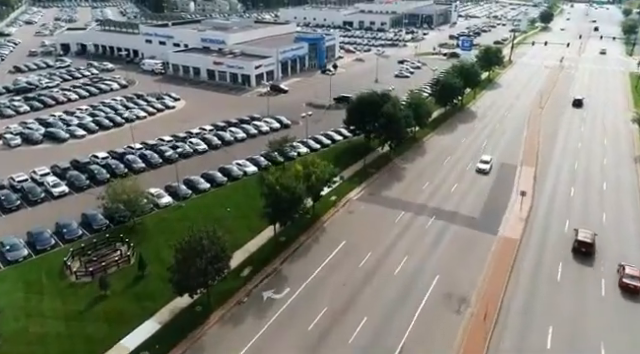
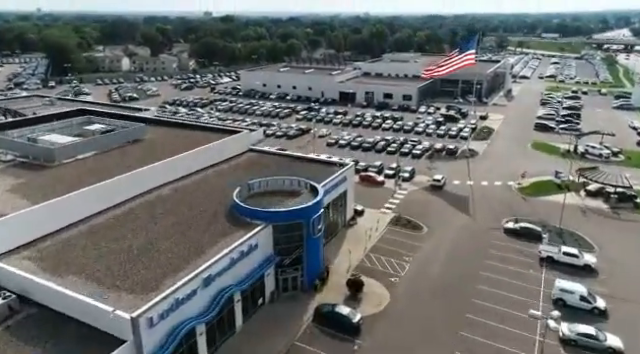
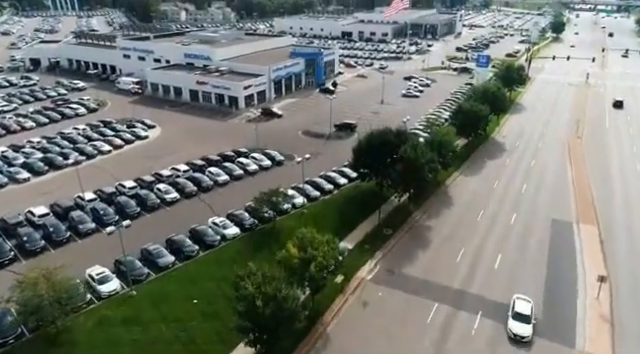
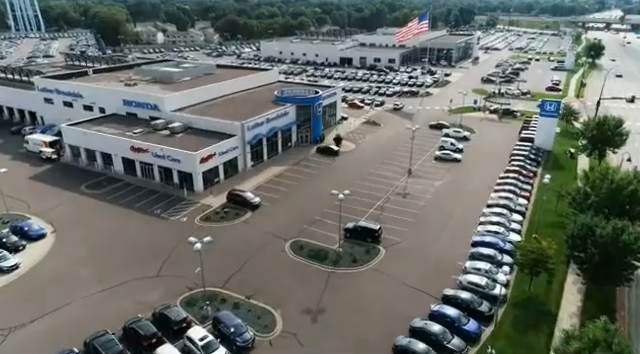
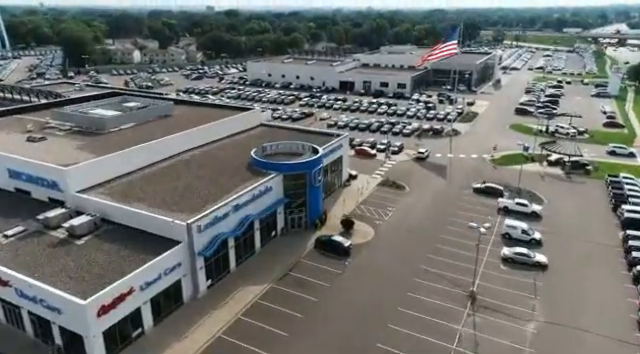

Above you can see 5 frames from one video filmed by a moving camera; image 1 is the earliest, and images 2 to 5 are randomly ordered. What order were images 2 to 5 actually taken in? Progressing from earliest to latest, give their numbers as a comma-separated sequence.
3, 4, 5, 2
